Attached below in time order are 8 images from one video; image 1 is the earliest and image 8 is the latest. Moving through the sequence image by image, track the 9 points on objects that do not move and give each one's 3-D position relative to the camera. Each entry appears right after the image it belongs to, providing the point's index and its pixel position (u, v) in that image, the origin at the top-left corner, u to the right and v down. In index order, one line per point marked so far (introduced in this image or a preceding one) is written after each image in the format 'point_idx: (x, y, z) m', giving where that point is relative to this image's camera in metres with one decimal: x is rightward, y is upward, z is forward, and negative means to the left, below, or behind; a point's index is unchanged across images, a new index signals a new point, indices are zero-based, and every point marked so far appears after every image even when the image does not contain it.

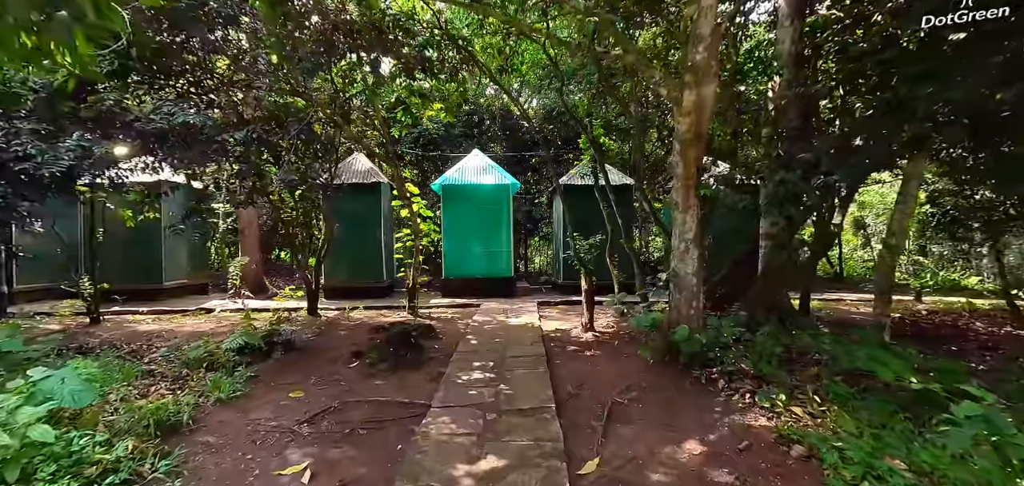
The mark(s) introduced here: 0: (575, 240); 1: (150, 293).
0: (+0.8, 0.0, +5.9) m
1: (-6.5, -0.9, +8.7) m
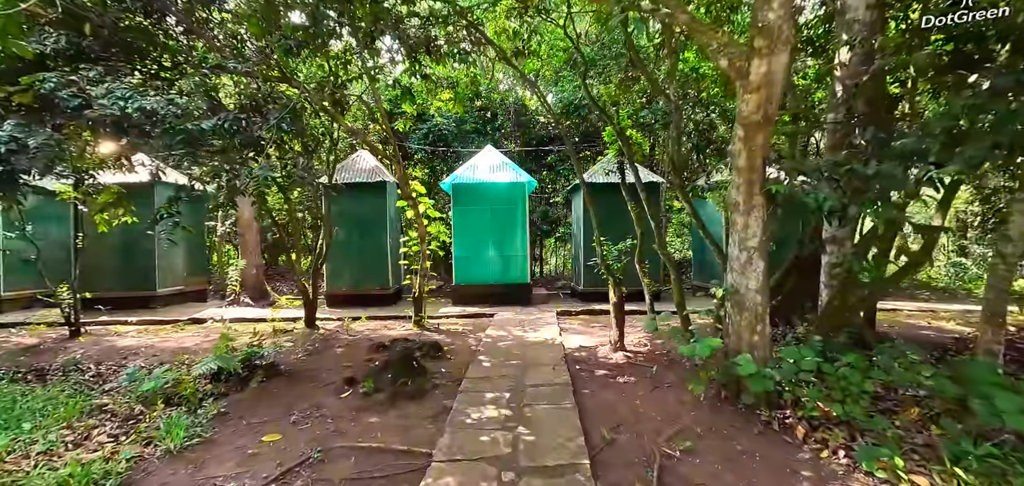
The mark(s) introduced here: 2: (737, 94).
0: (+1.0, 0.0, +5.1) m
1: (-6.2, -1.0, +8.1) m
2: (+1.4, +0.9, +3.0) m
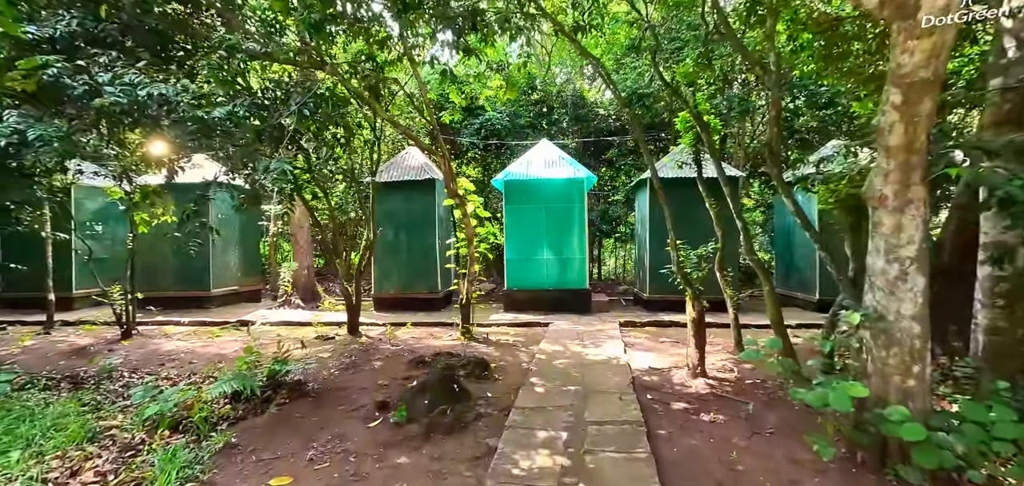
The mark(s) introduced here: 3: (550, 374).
0: (+1.5, -0.1, +4.3) m
1: (-5.3, -1.0, +8.1) m
2: (+1.7, +0.9, +2.1) m
3: (+0.3, -1.2, +4.3) m
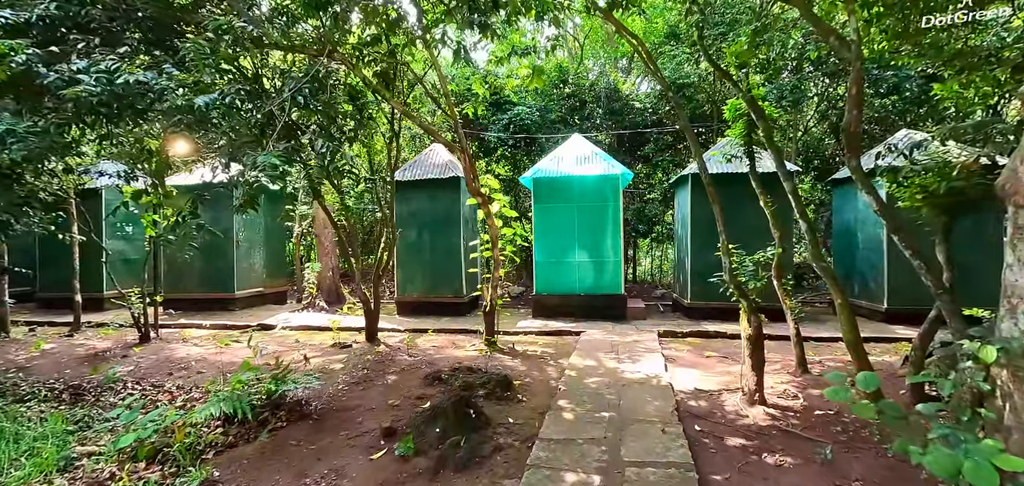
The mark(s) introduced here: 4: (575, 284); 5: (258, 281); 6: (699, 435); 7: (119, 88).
0: (+1.7, -0.1, +3.7) m
1: (-4.8, -1.0, +8.0) m
2: (+1.7, +0.8, +1.5) m
3: (+0.5, -1.2, +3.8) m
4: (+1.0, -0.6, +7.4) m
5: (-4.5, -0.7, +8.5) m
6: (+1.2, -1.2, +3.1) m
7: (-2.2, +0.9, +2.7) m
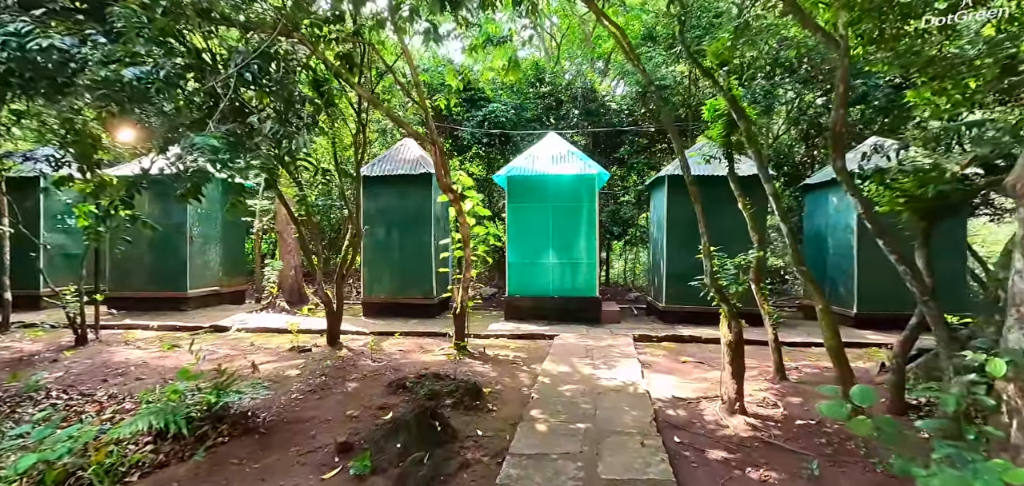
0: (+1.5, -0.1, +3.6) m
1: (-5.2, -0.9, +7.5) m
2: (+1.6, +0.8, +1.4) m
3: (+0.3, -1.2, +3.6) m
4: (+0.5, -0.6, +7.2) m
5: (-5.0, -0.6, +8.0) m
6: (+1.0, -1.3, +3.0) m
7: (-2.3, +0.9, +2.4) m
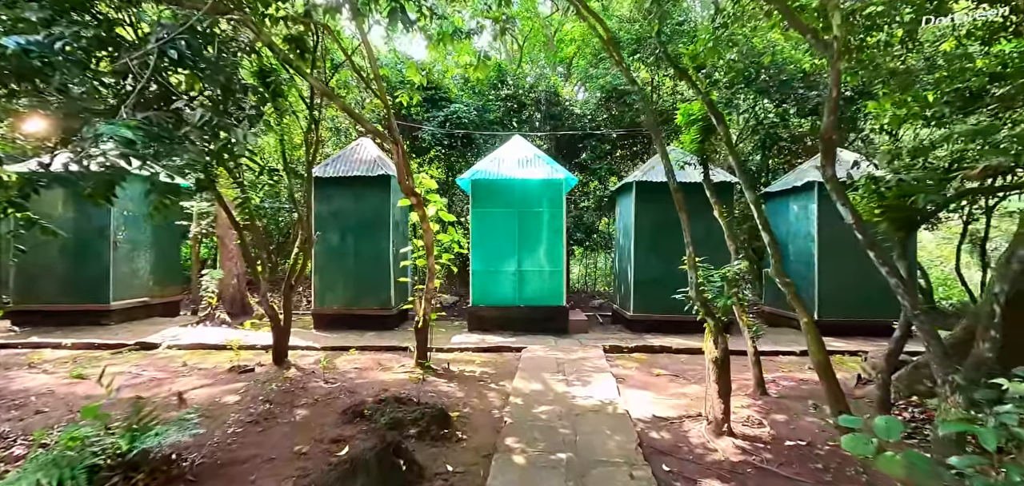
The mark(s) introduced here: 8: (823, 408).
0: (+1.3, -0.2, +3.4) m
1: (-5.8, -1.0, +6.7) m
2: (+1.7, +0.8, +1.2) m
3: (+0.1, -1.3, +3.2) m
4: (0.0, -0.7, +6.9) m
5: (-5.5, -0.7, +7.2) m
6: (+0.9, -1.3, +2.7) m
7: (-2.4, +0.9, +1.9) m
8: (+2.3, -1.2, +3.6) m
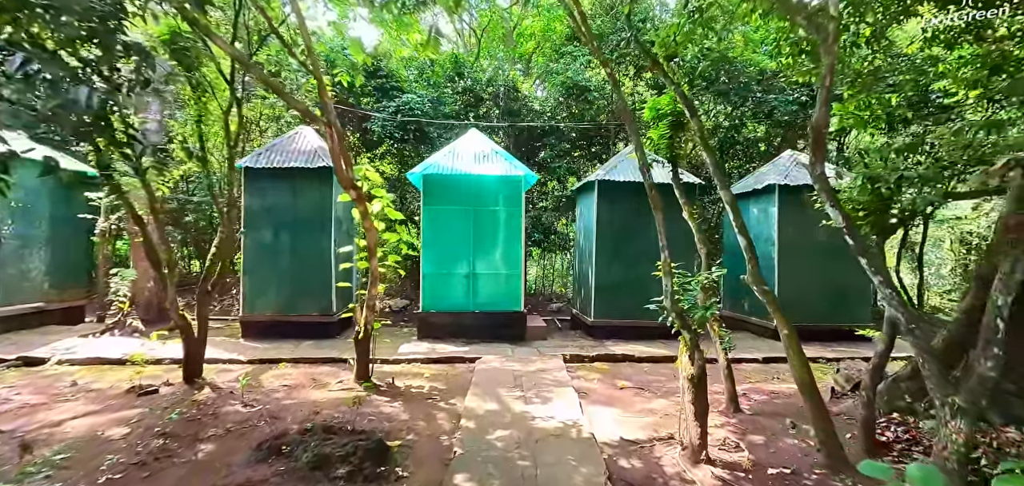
0: (+1.0, -0.2, +3.0) m
1: (-6.3, -1.0, +5.6) m
2: (+1.6, +0.7, +0.9) m
3: (-0.1, -1.3, +2.8) m
4: (-0.6, -0.8, +6.4) m
5: (-6.1, -0.6, +6.3) m
6: (+0.6, -1.3, +2.3) m
7: (-2.5, +0.9, +1.2) m
8: (+2.0, -1.3, +3.3) m
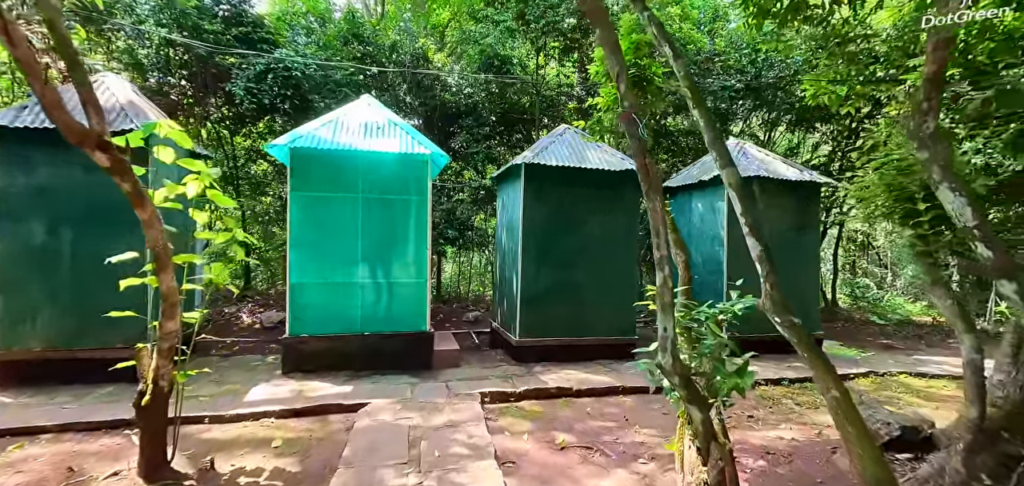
0: (+0.6, -0.2, +1.7) m
1: (-7.1, -1.0, +3.1) m
2: (+1.5, +0.7, -0.3) m
3: (-0.5, -1.3, +1.3) m
4: (-1.6, -0.7, +4.8) m
5: (-7.0, -0.6, +3.7) m
6: (+0.3, -1.4, +1.0) m
7: (-2.6, +0.8, -0.7) m
8: (+1.5, -1.3, +2.2) m
